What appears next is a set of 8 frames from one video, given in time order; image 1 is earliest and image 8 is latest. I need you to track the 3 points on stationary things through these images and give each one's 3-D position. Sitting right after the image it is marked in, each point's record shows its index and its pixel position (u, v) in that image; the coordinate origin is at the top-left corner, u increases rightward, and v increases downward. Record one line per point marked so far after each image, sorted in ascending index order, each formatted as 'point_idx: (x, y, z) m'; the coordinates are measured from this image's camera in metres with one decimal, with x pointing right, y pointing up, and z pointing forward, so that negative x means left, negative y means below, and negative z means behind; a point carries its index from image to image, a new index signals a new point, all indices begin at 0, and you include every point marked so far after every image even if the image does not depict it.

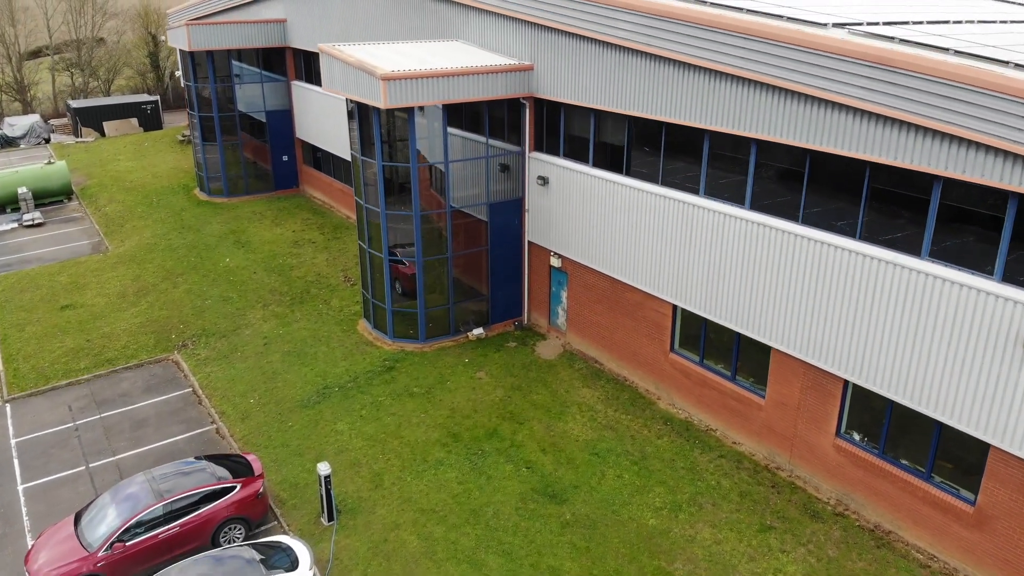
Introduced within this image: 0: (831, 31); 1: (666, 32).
0: (+7.9, +6.4, +12.4) m
1: (+4.3, +7.2, +13.9) m
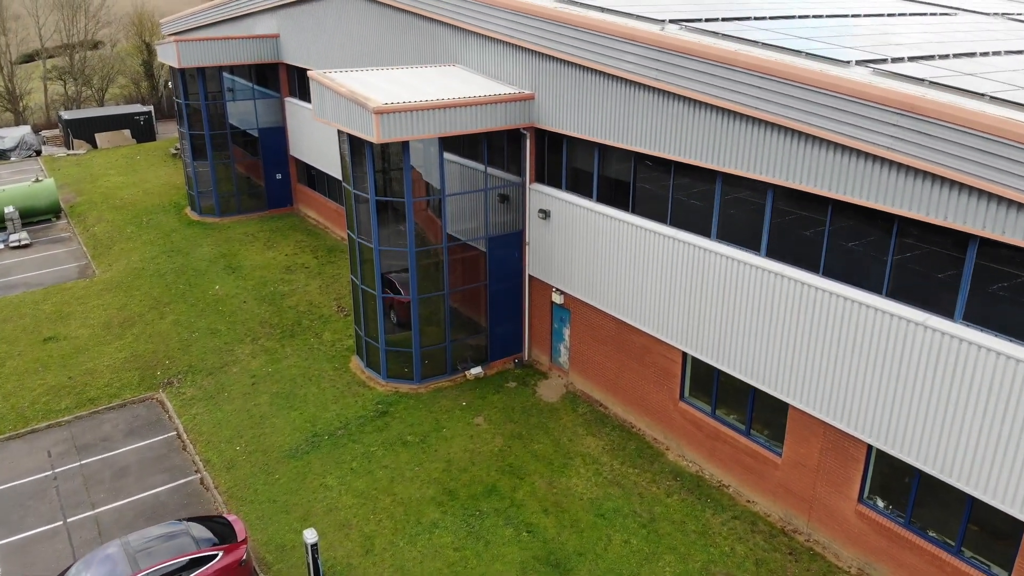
0: (+7.9, +5.1, +11.5) m
1: (+4.3, +5.8, +13.1) m
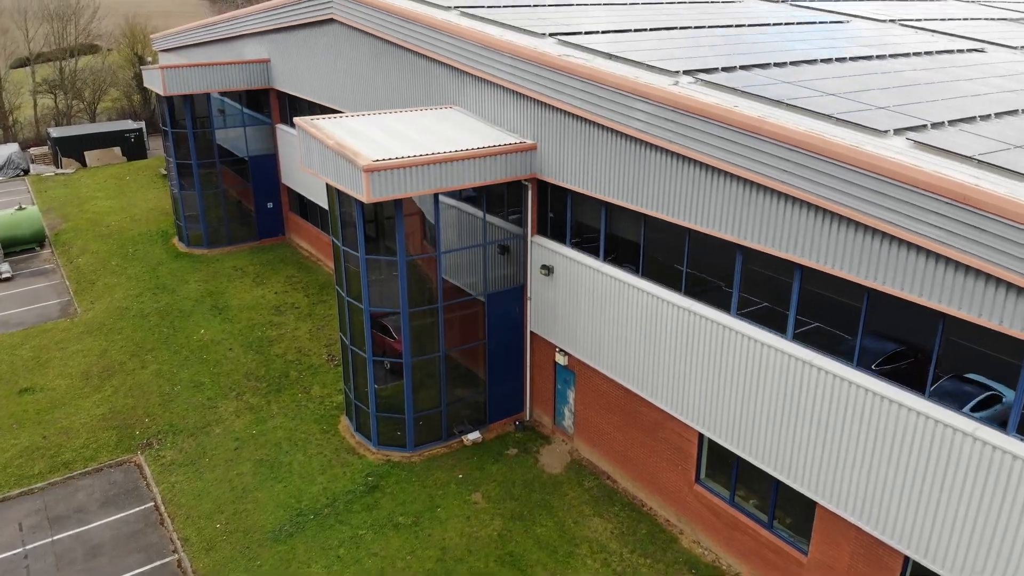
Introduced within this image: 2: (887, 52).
0: (+7.9, +3.1, +10.4) m
1: (+4.3, +3.9, +11.9) m
2: (+12.8, +8.1, +17.0) m
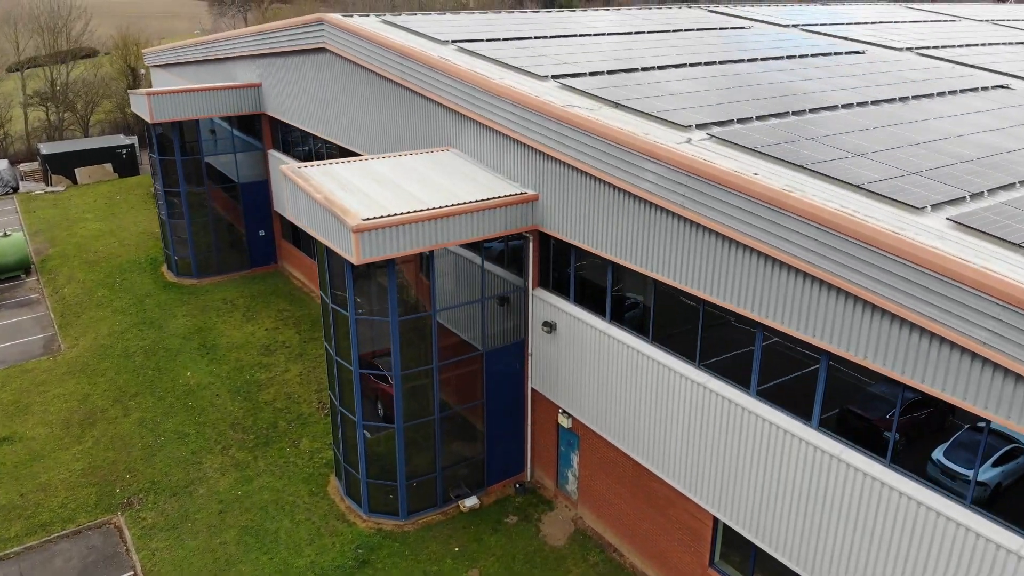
0: (+7.9, +1.3, +9.4) m
1: (+4.3, +2.1, +11.0) m
2: (+12.8, +6.4, +16.1) m
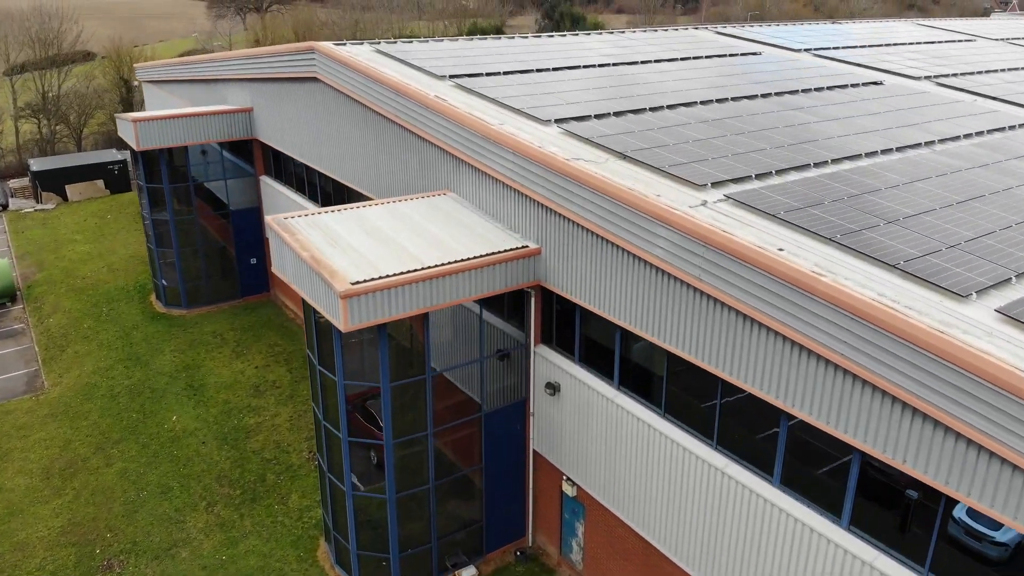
0: (+7.9, -0.4, +8.5) m
1: (+4.3, +0.4, +10.0) m
2: (+12.8, +4.7, +15.1) m
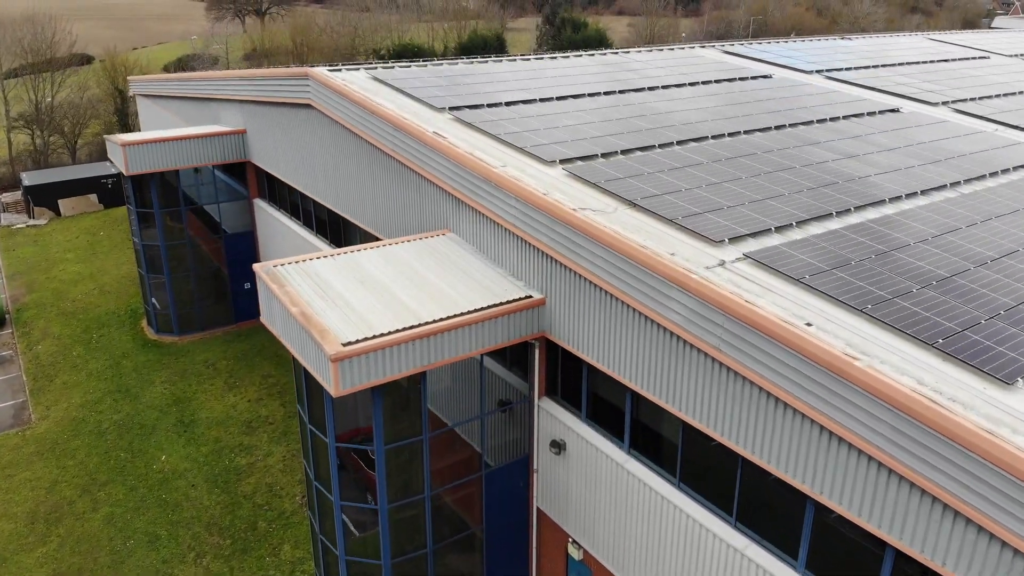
0: (+8.0, -1.8, +7.7) m
1: (+4.3, -1.0, +9.3) m
2: (+12.9, +3.3, +14.4) m
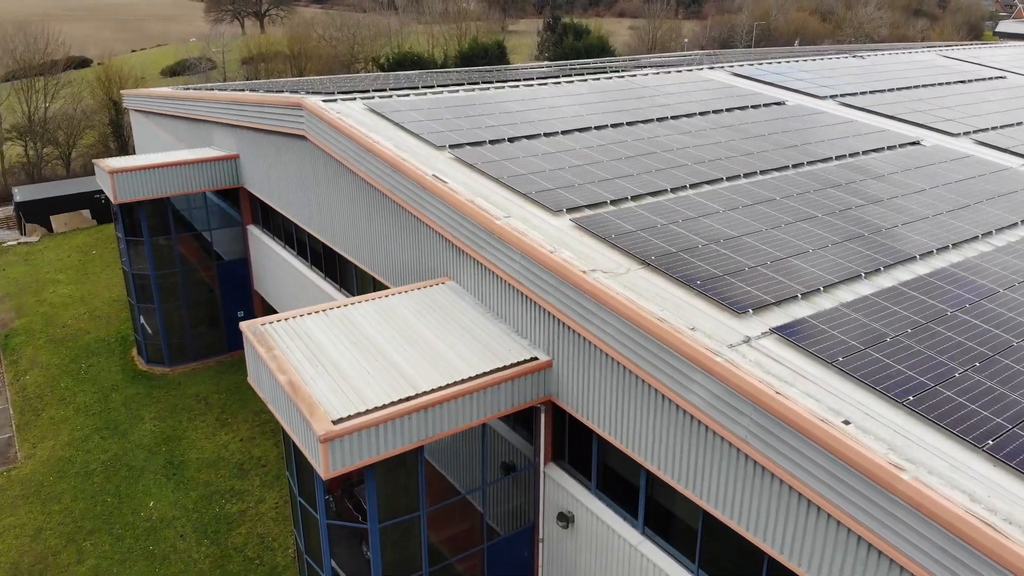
0: (+8.1, -3.3, +6.9) m
1: (+4.4, -2.5, +8.4) m
2: (+13.0, +1.8, +13.5) m
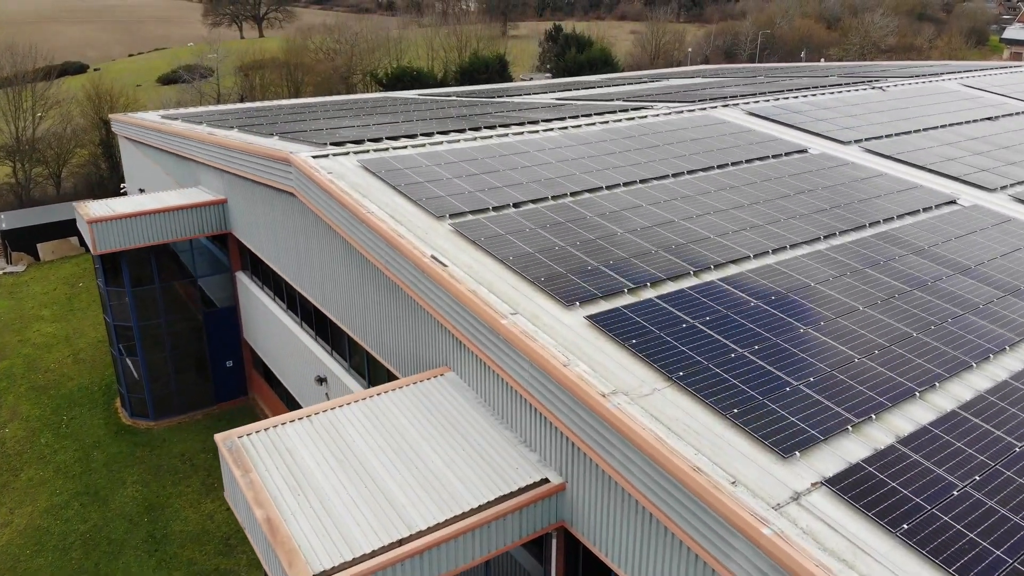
0: (+8.2, -5.7, +5.6) m
1: (+4.6, -4.9, +7.1) m
2: (+13.2, -0.6, +12.2) m
